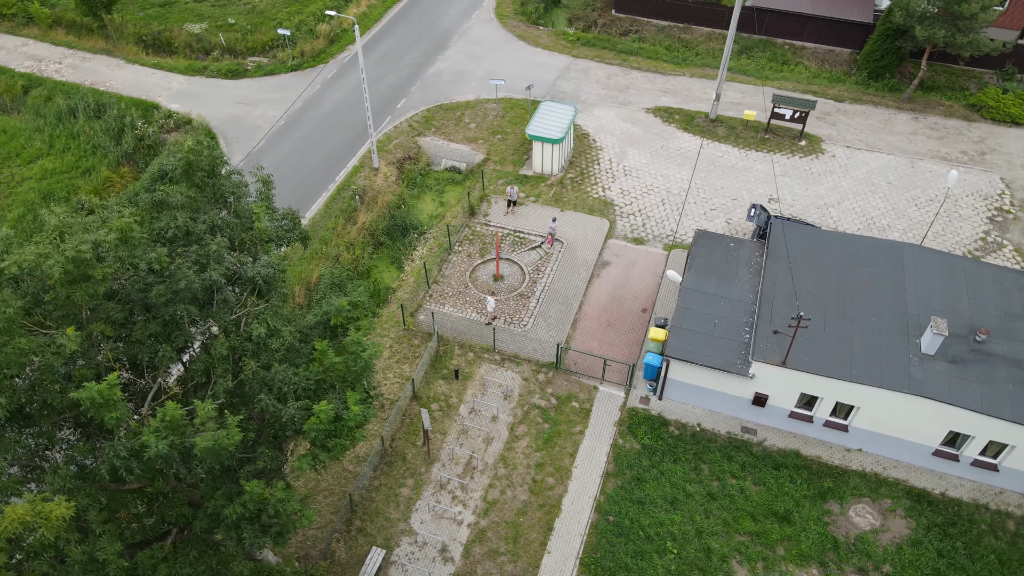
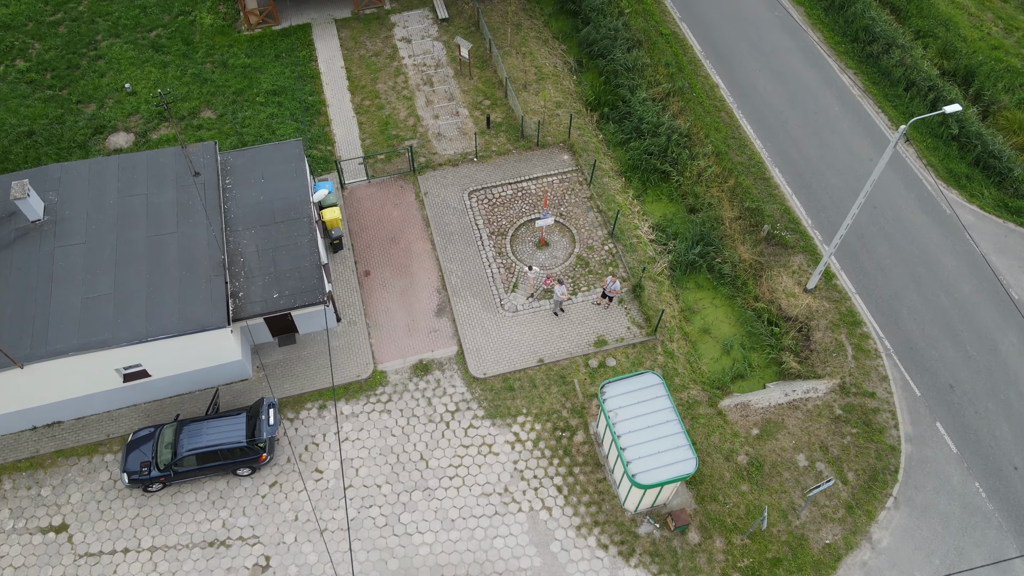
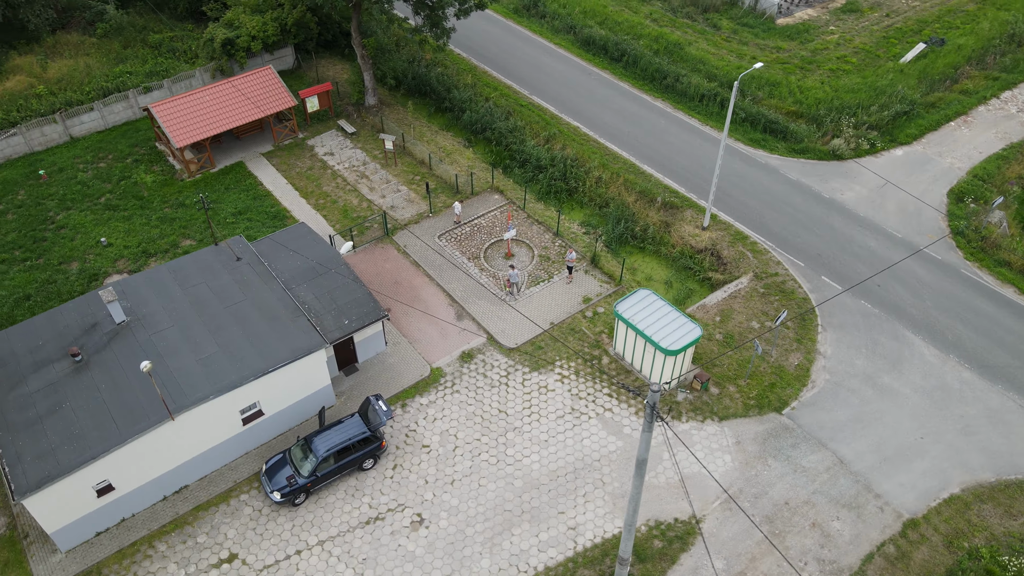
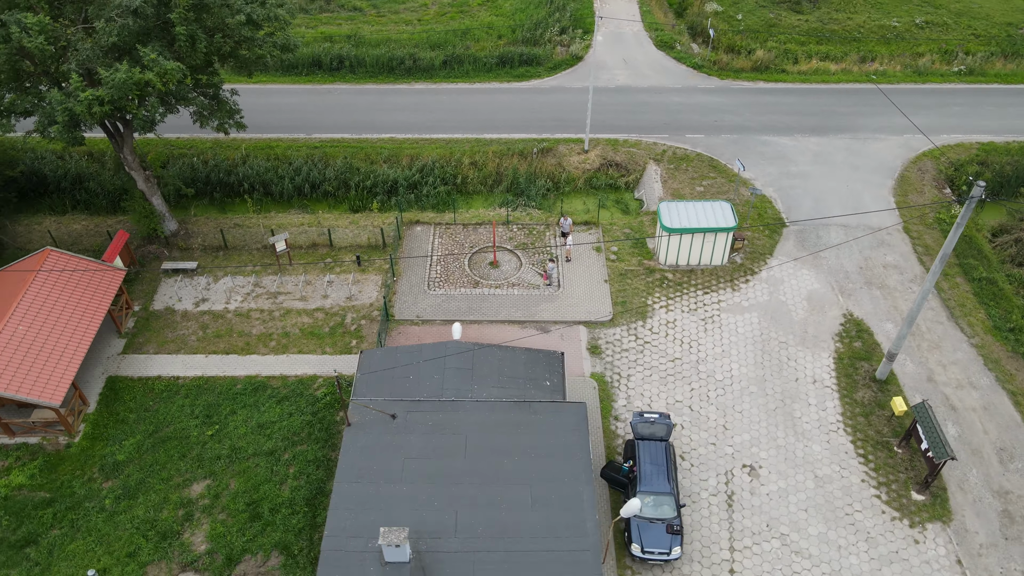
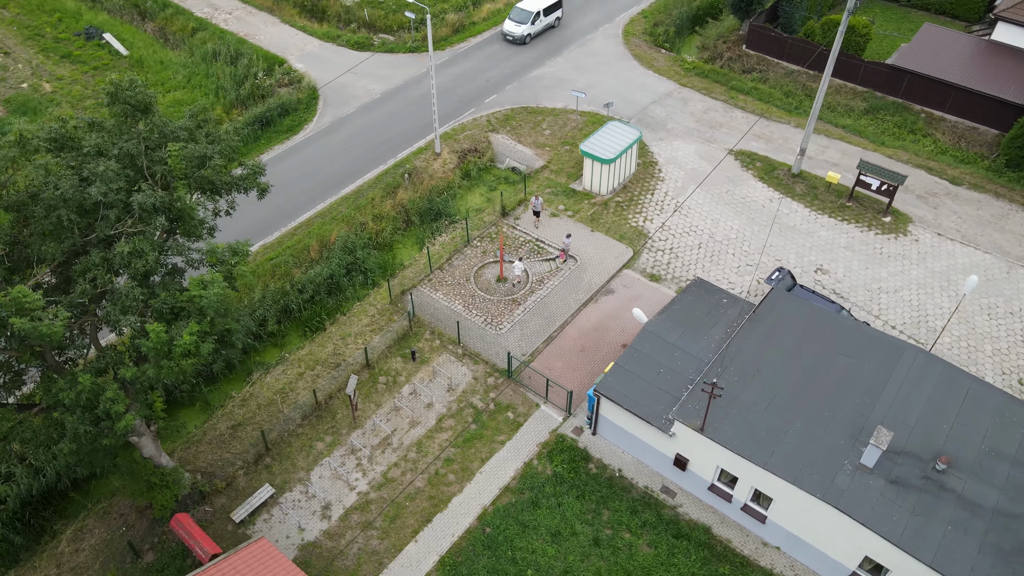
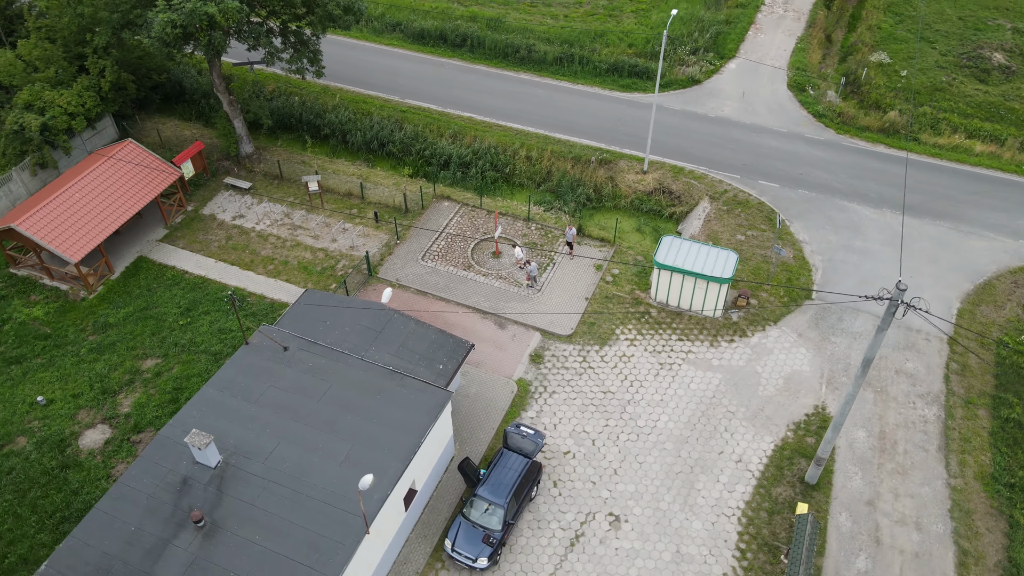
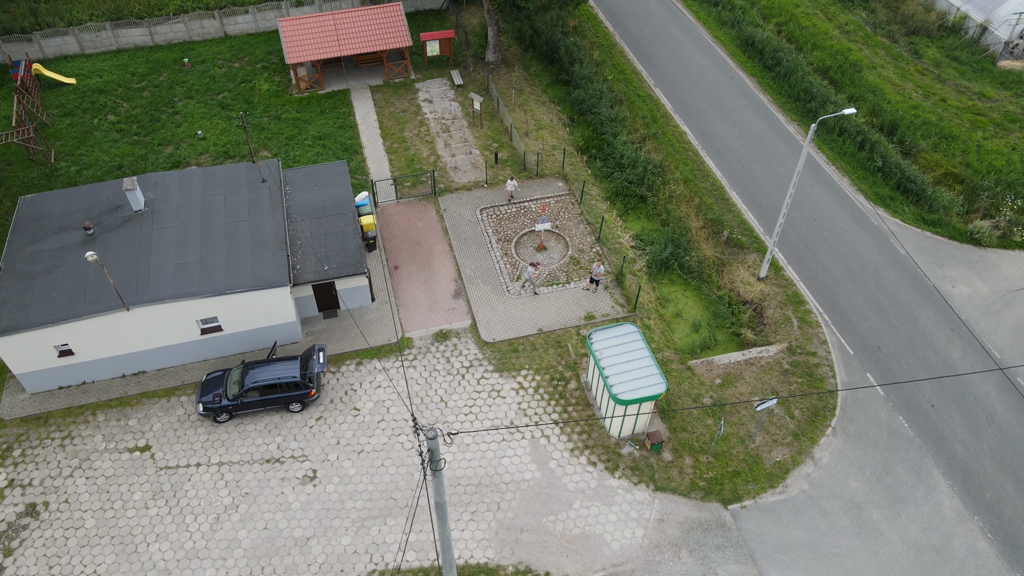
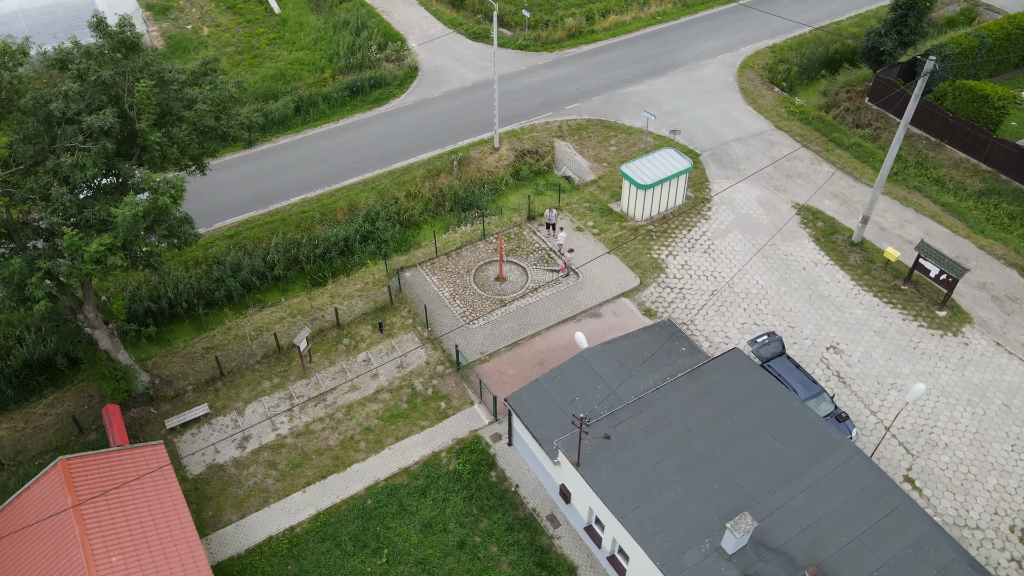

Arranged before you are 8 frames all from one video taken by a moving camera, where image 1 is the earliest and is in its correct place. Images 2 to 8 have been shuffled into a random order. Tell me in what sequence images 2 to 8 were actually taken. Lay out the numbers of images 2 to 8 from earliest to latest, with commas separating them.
5, 8, 4, 6, 3, 7, 2
